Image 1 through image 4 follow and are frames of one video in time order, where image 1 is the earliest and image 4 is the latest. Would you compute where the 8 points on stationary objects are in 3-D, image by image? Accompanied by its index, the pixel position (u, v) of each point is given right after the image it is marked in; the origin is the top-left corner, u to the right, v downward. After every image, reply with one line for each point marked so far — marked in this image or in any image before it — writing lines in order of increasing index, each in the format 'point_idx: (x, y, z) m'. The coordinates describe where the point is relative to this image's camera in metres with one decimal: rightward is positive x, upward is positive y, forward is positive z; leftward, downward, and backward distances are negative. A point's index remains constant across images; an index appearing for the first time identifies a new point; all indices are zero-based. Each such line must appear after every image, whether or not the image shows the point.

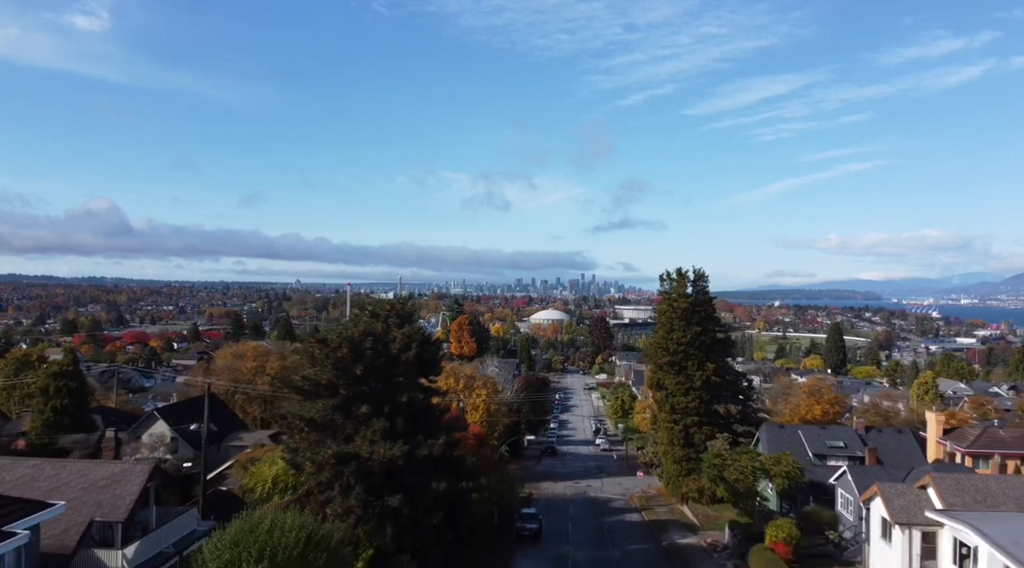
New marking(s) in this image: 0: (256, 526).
0: (-6.1, -5.9, +18.4) m
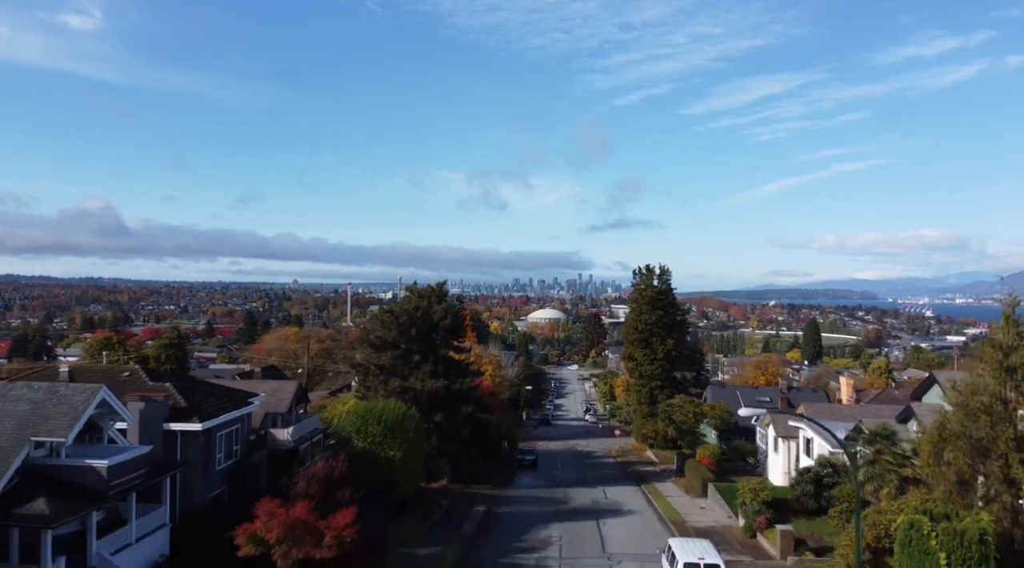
0: (-5.8, -5.3, +32.2) m
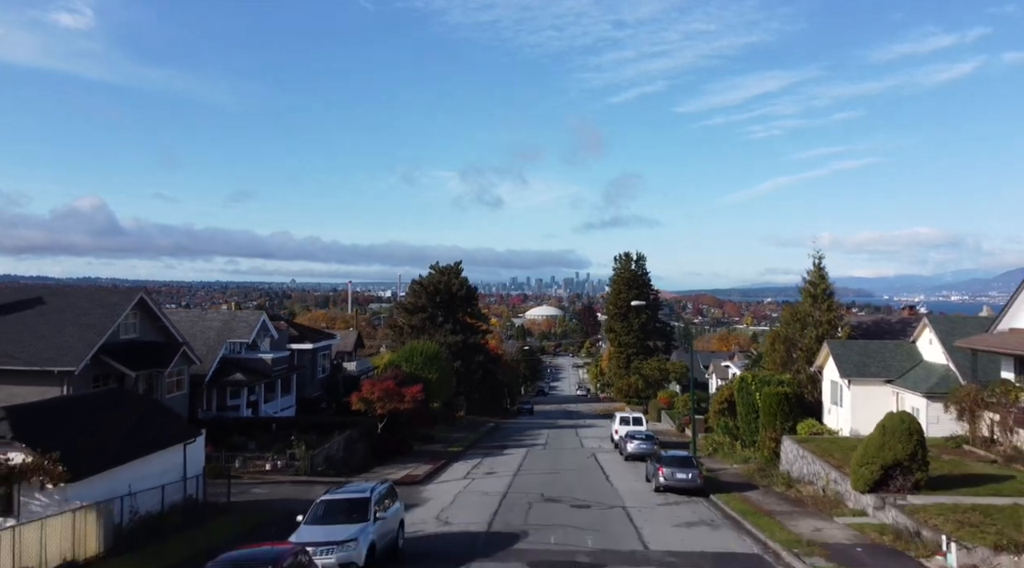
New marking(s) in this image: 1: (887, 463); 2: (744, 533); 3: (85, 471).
0: (-5.6, -3.7, +45.3) m
1: (+8.2, -3.9, +17.2) m
2: (+4.7, -5.0, +15.9) m
3: (-7.2, -3.1, +13.2) m
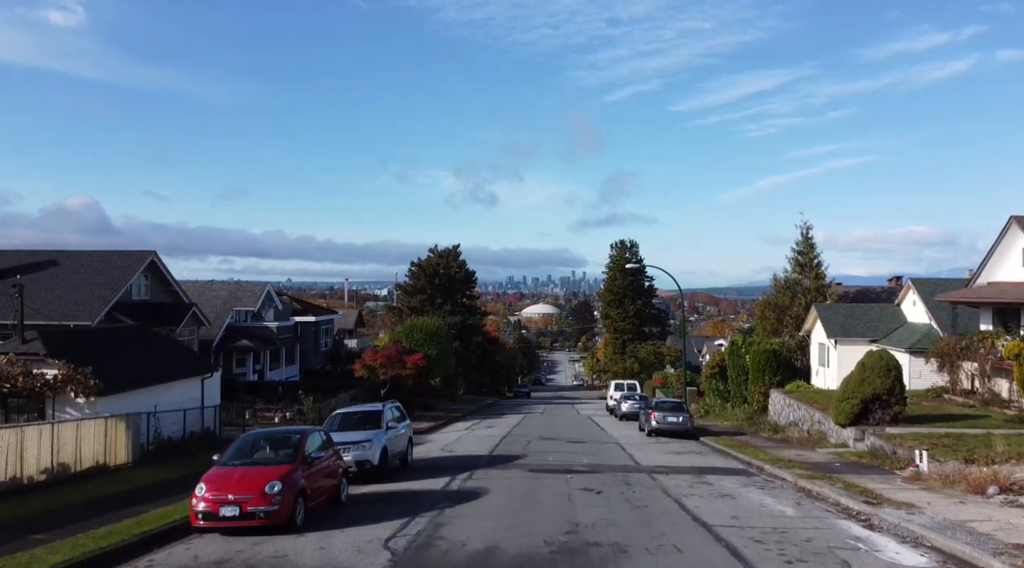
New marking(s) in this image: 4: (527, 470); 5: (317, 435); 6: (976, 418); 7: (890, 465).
0: (-5.8, -2.4, +46.2) m
1: (+8.2, -2.6, +18.2) m
2: (+4.7, -3.7, +16.9) m
3: (-7.1, -1.9, +14.1) m
4: (+0.3, -3.3, +13.9) m
5: (-2.7, -2.1, +11.0) m
6: (+11.8, -3.4, +19.9) m
7: (+7.3, -3.5, +15.2) m
